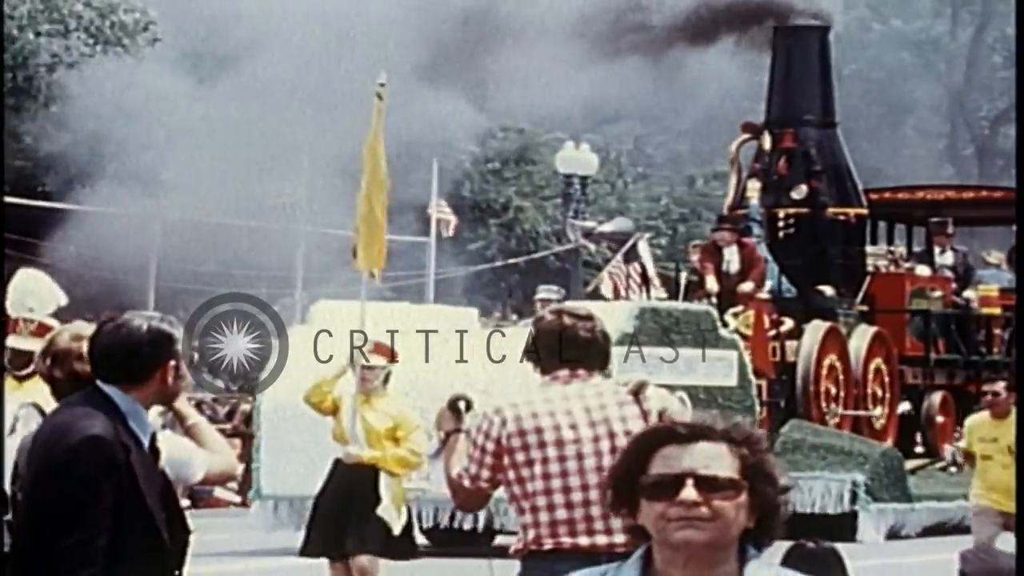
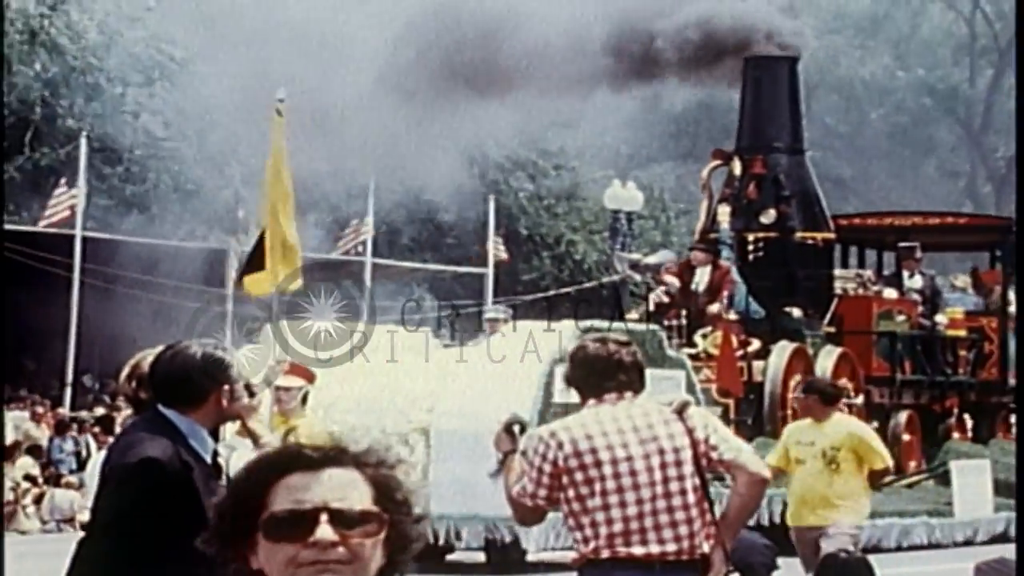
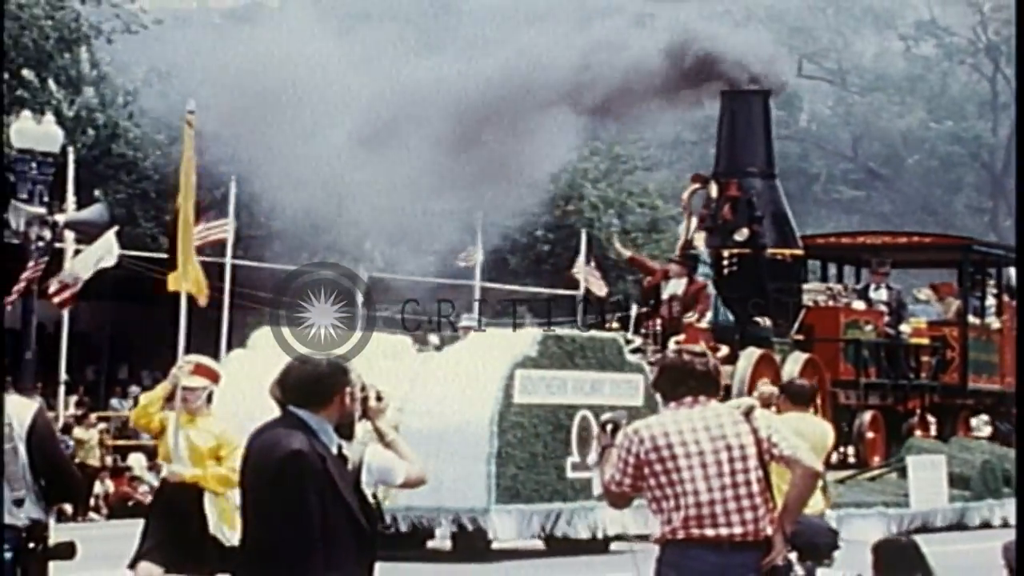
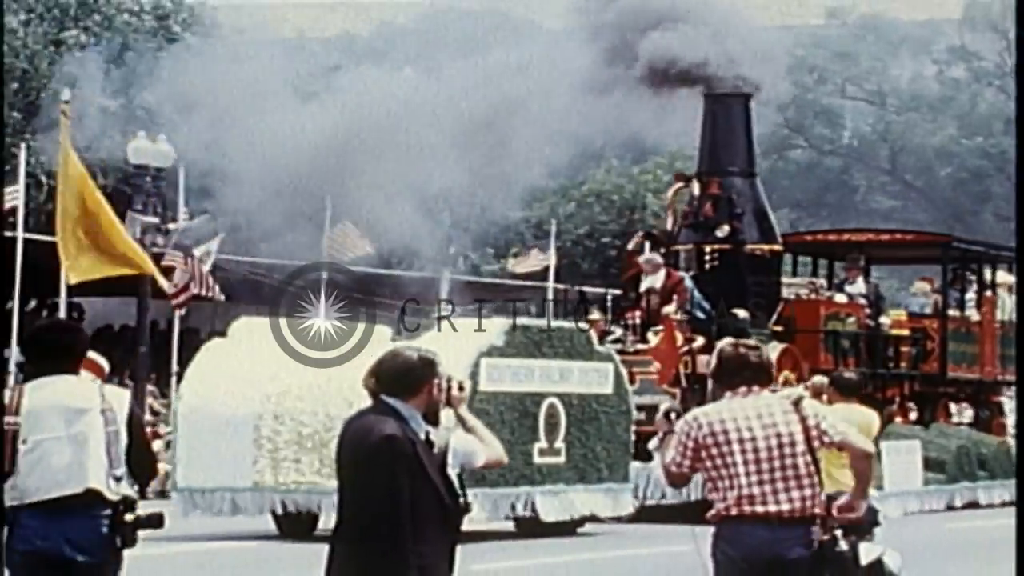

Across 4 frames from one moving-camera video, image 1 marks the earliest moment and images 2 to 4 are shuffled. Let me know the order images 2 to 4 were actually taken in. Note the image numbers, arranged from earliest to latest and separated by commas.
2, 3, 4
